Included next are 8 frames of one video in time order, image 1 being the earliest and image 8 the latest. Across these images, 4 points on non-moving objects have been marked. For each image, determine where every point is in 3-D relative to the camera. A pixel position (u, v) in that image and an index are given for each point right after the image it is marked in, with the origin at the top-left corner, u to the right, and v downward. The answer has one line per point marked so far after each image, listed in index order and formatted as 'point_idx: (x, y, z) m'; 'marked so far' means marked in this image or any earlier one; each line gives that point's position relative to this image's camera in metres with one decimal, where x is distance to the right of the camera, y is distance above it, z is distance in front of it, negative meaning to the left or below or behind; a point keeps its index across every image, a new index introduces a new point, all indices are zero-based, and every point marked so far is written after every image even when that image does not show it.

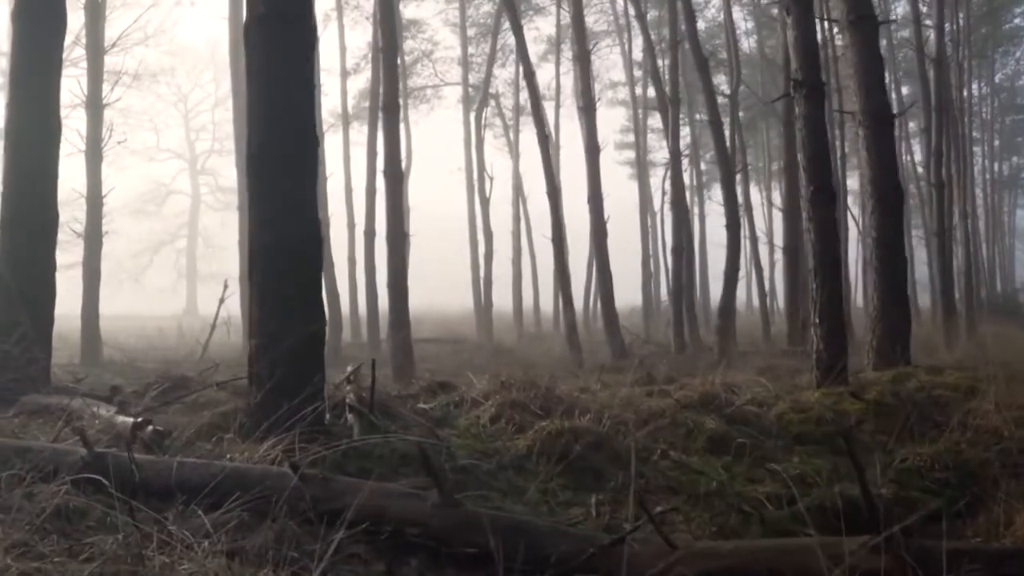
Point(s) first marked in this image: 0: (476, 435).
0: (-0.3, -1.1, +6.9) m
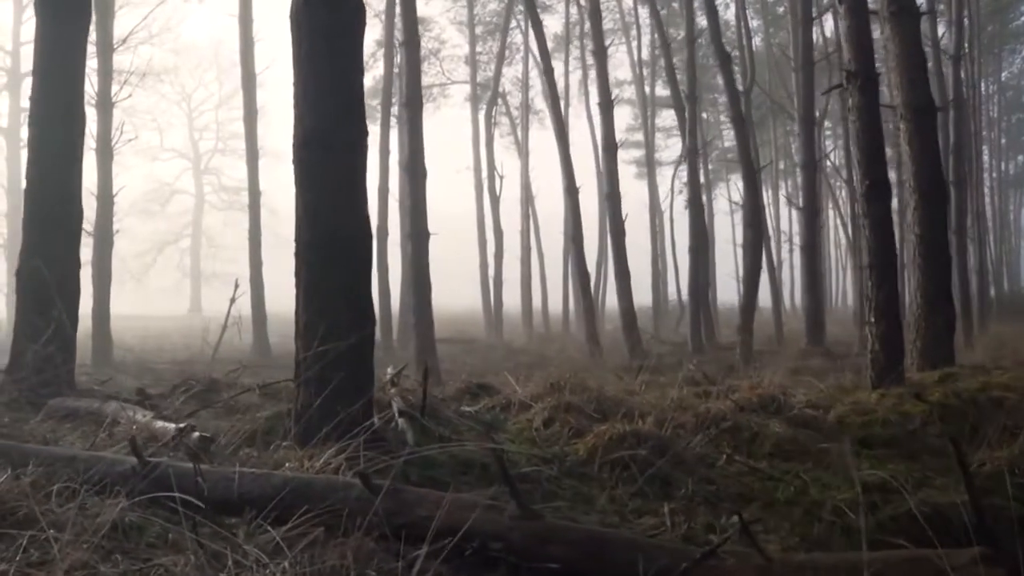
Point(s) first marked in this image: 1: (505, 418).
0: (+0.1, -1.1, +6.6) m
1: (0.0, -1.0, +7.2) m
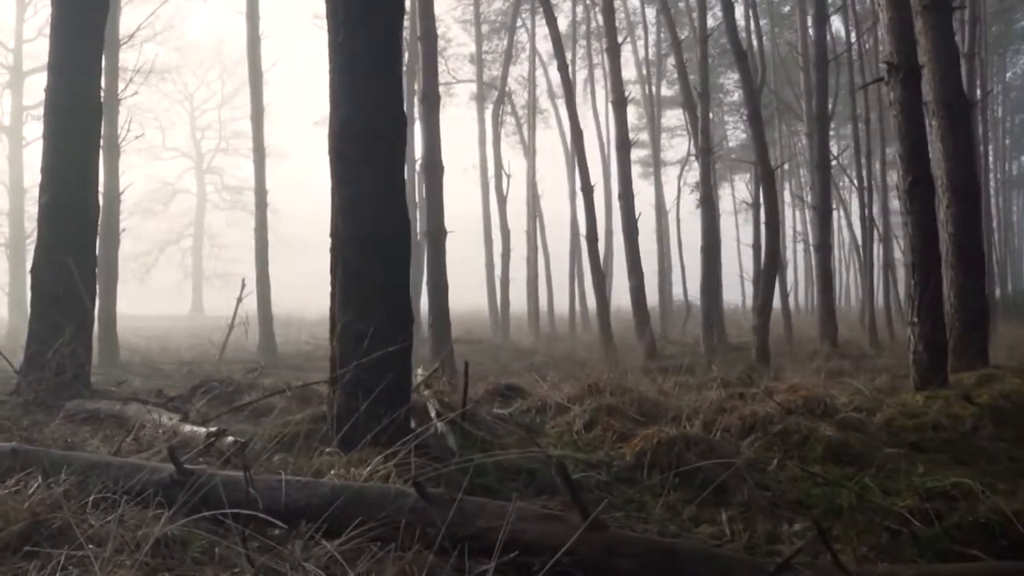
0: (+0.4, -1.1, +6.3) m
1: (+0.2, -1.0, +6.9) m
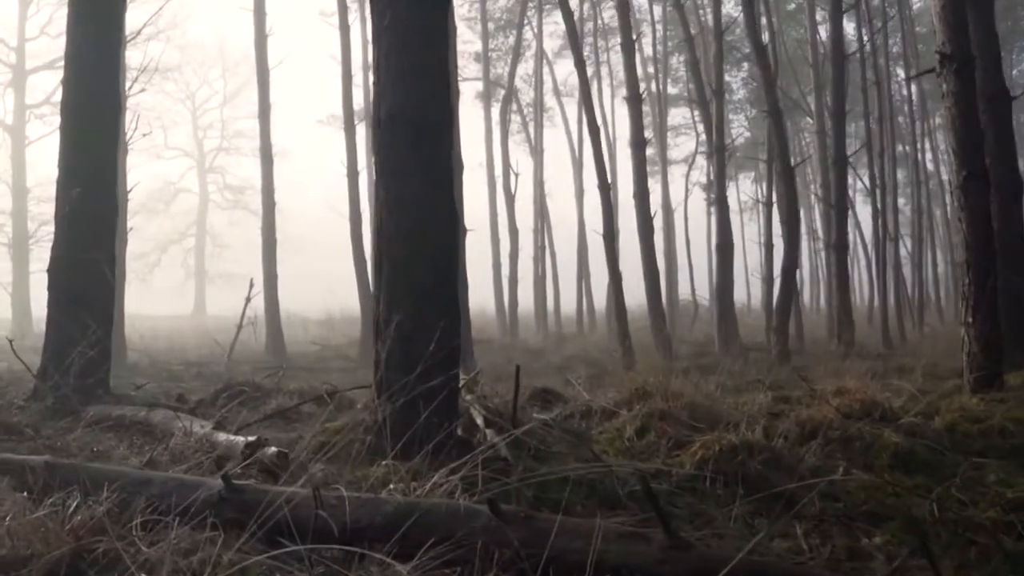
0: (+0.7, -1.1, +5.9) m
1: (+0.6, -1.0, +6.6) m
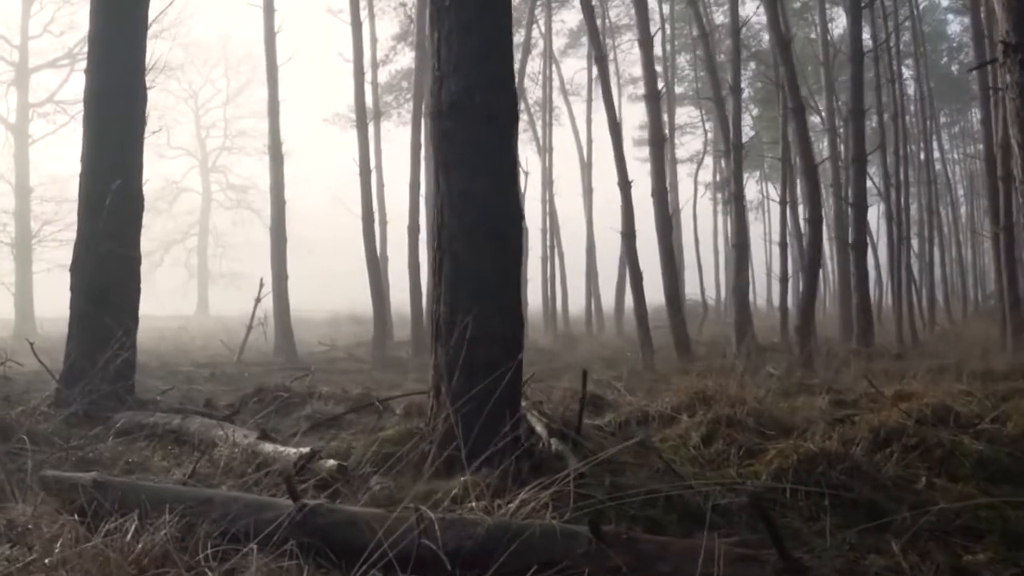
0: (+1.1, -1.1, +5.6) m
1: (+0.9, -1.0, +6.2) m
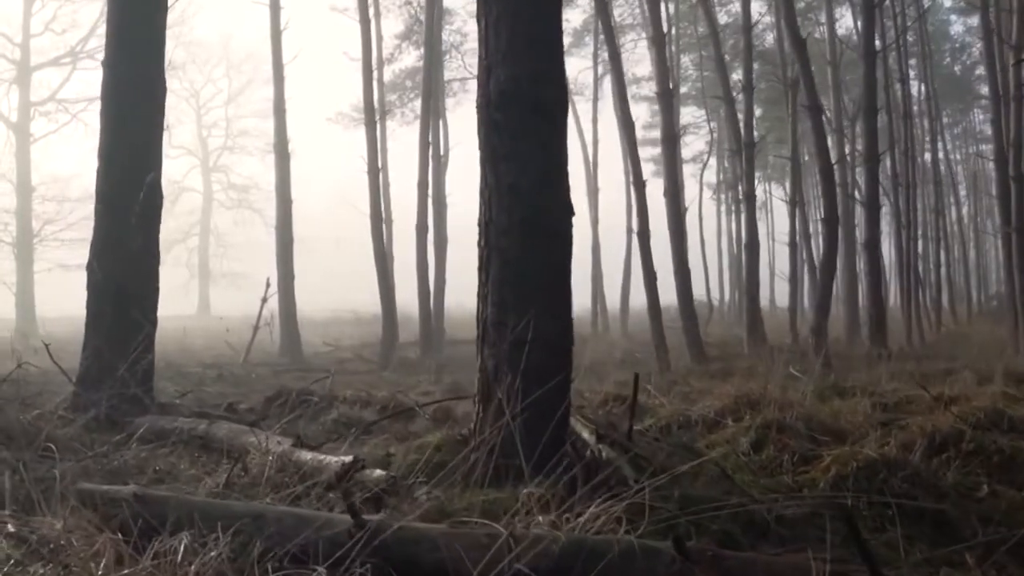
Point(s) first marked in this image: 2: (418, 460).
0: (+1.4, -1.1, +5.3) m
1: (+1.2, -1.0, +6.0) m
2: (-0.5, -0.9, +4.7) m
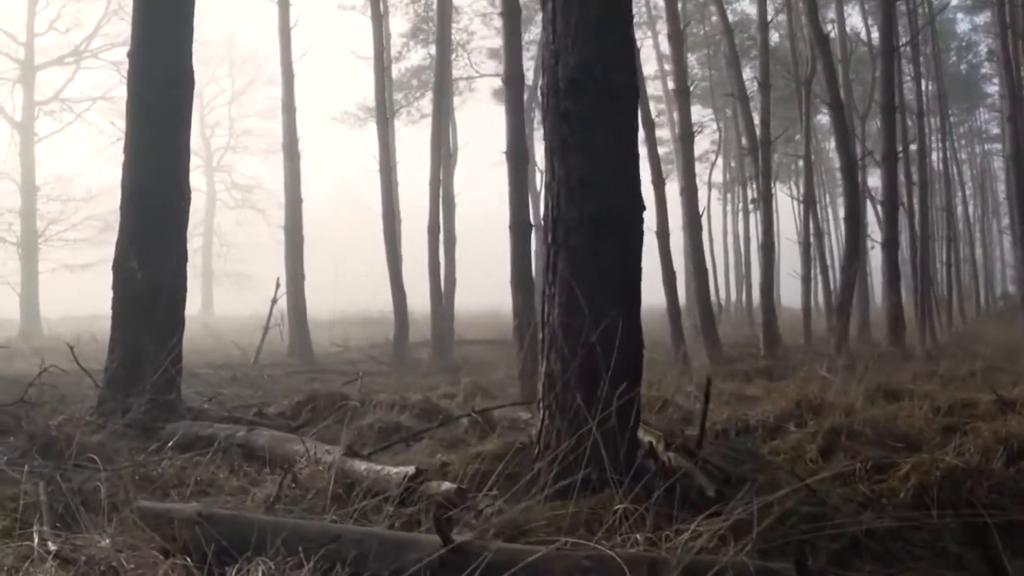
0: (+1.7, -1.0, +5.0) m
1: (+1.5, -1.0, +5.7) m
2: (-0.2, -0.9, +4.4) m
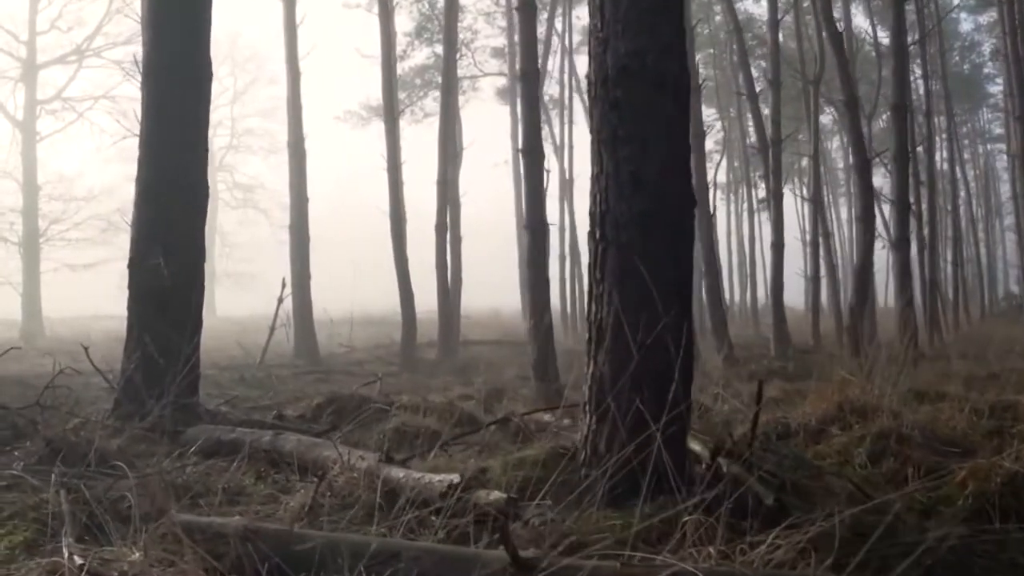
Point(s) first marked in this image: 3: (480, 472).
0: (+1.9, -1.0, +4.8) m
1: (+1.8, -1.0, +5.5) m
2: (+0.1, -0.9, +4.2) m
3: (-0.1, -0.9, +4.4) m
